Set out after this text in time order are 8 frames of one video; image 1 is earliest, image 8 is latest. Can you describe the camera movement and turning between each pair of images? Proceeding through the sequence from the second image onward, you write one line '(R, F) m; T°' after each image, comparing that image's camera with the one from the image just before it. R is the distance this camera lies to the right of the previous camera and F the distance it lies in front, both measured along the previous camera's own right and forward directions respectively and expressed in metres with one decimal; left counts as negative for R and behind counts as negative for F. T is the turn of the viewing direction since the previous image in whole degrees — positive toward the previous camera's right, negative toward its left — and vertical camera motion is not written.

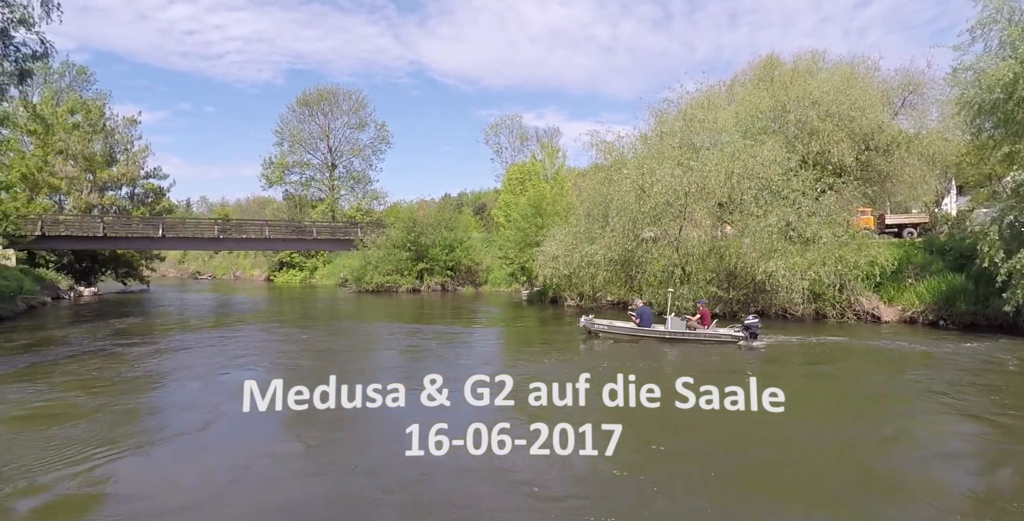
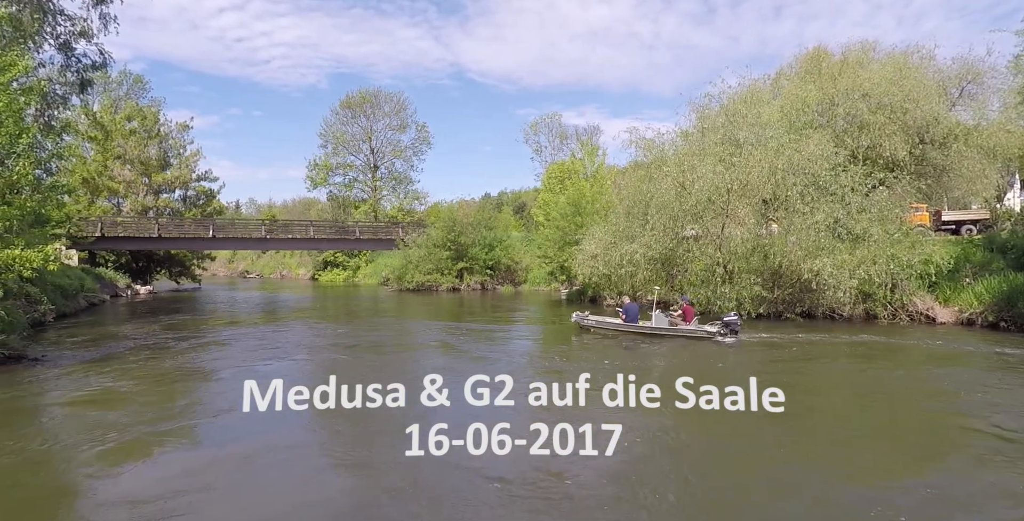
(0.0, 0.0) m; -4°
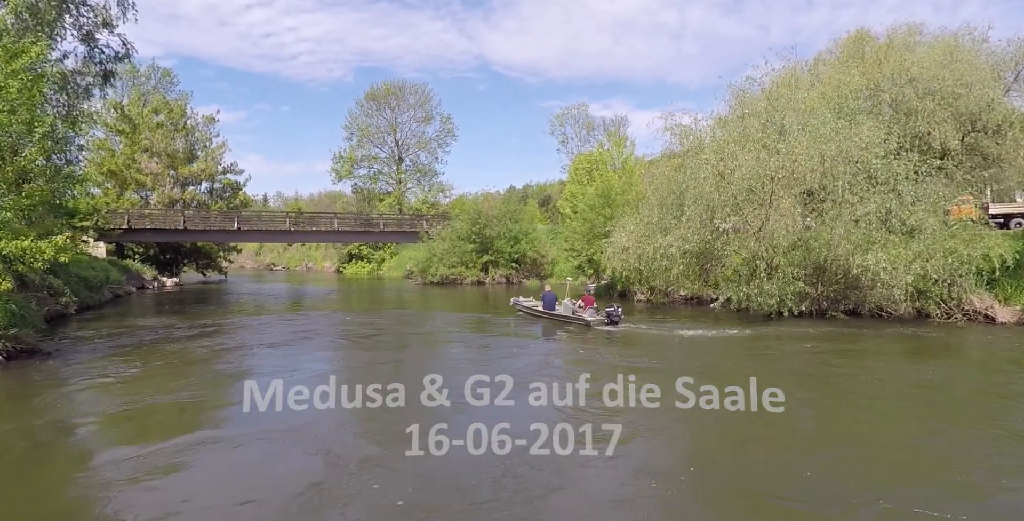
(-0.1, +0.8) m; -2°
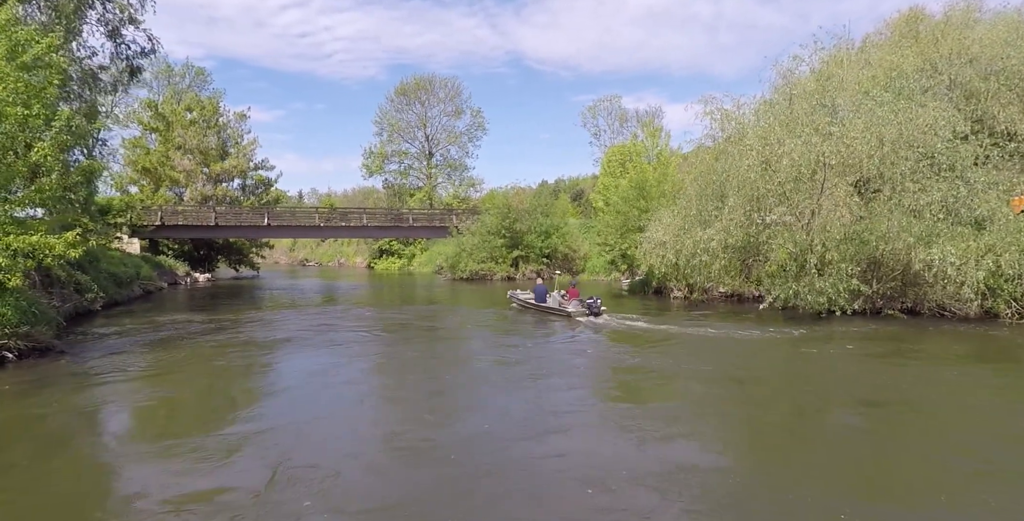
(+0.1, +0.9) m; -3°
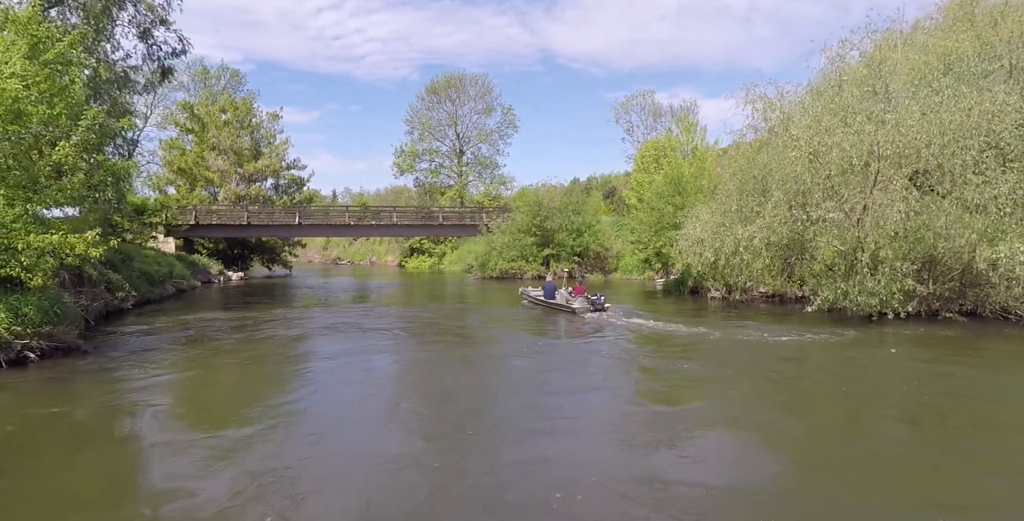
(+0.1, +0.6) m; -3°
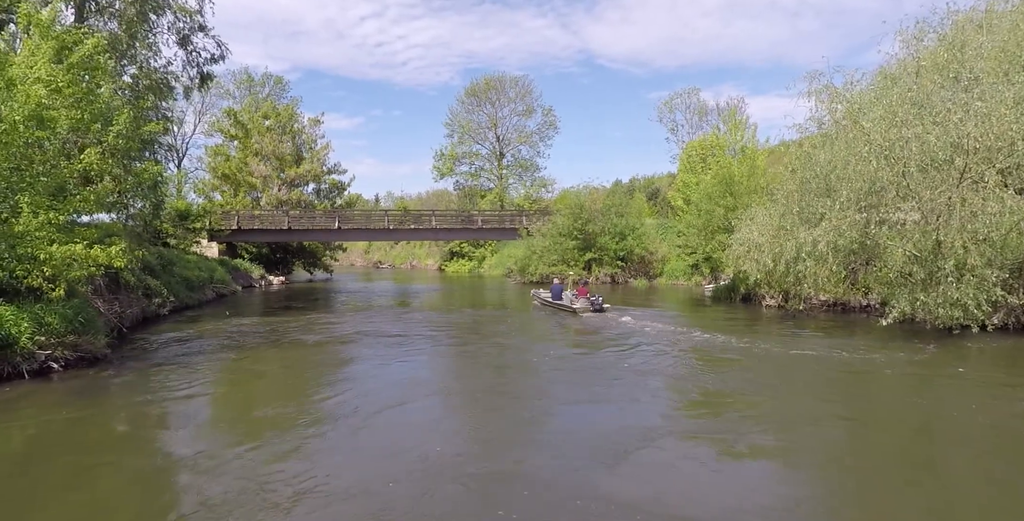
(0.0, +0.9) m; -4°
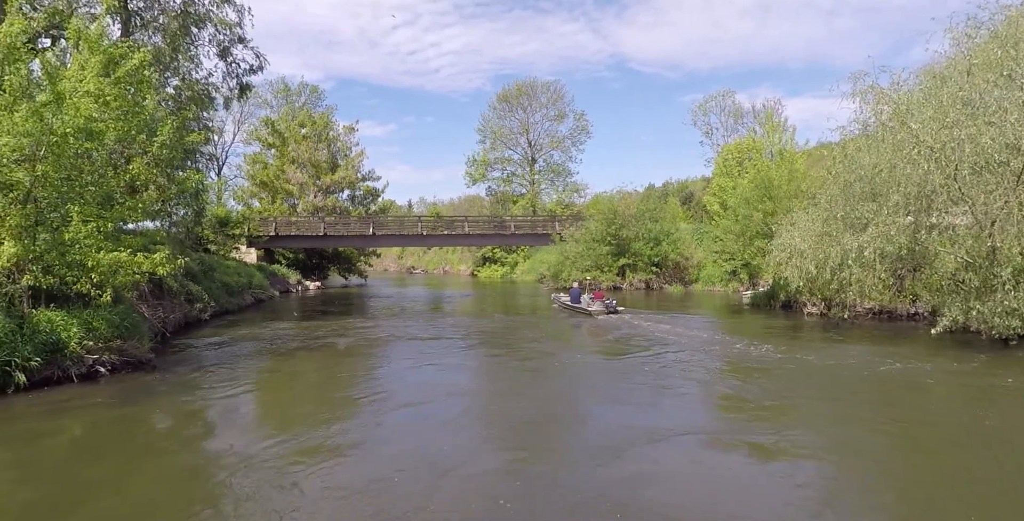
(-0.1, +0.1) m; -3°
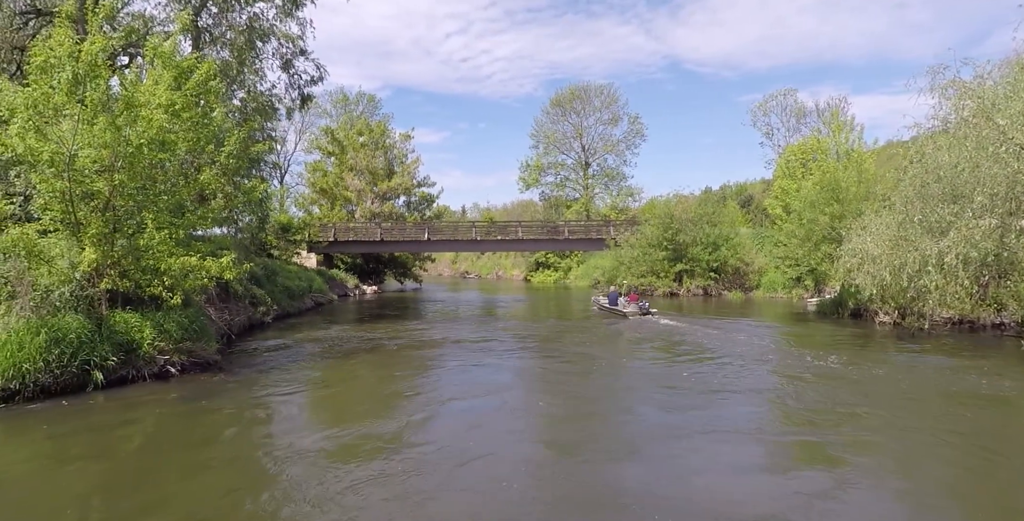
(0.0, +0.1) m; -5°
